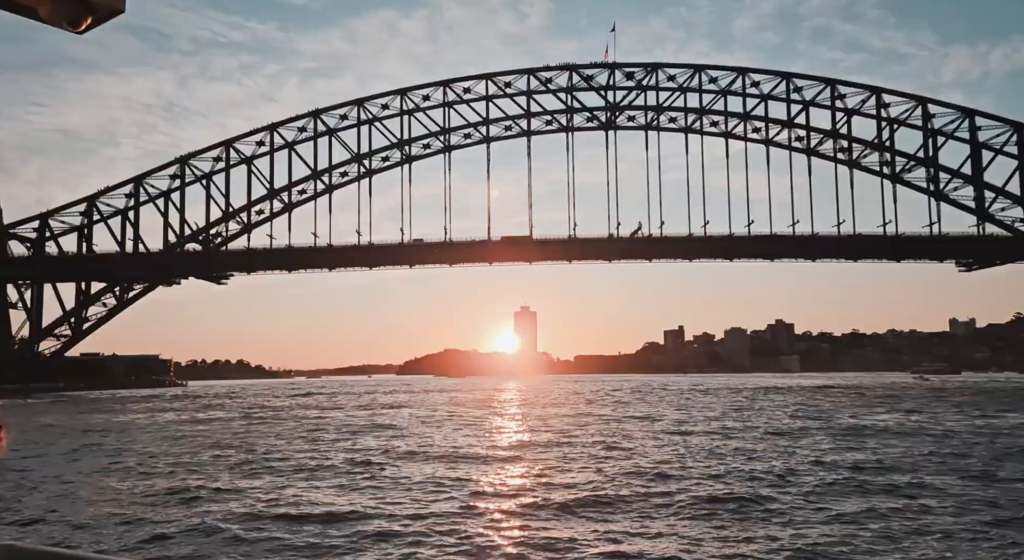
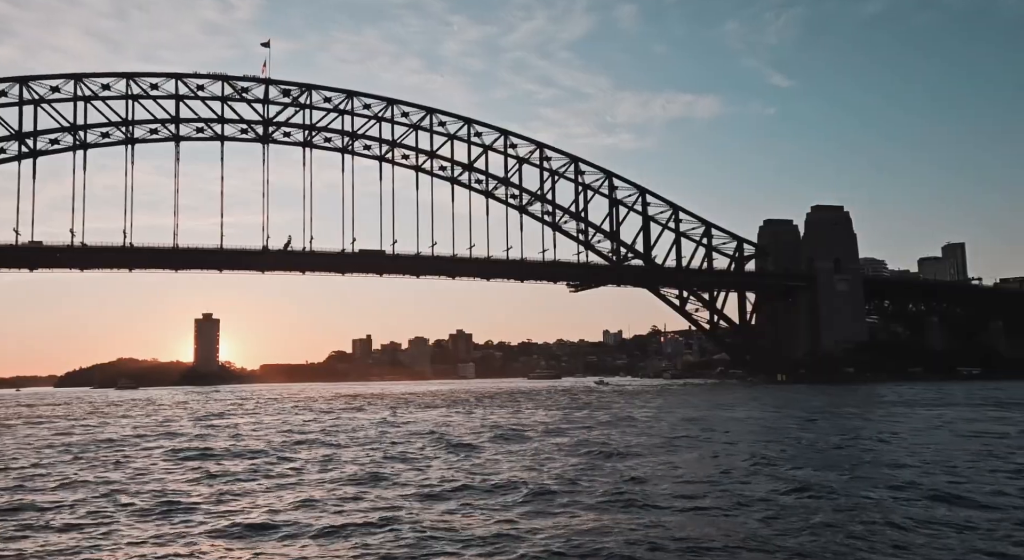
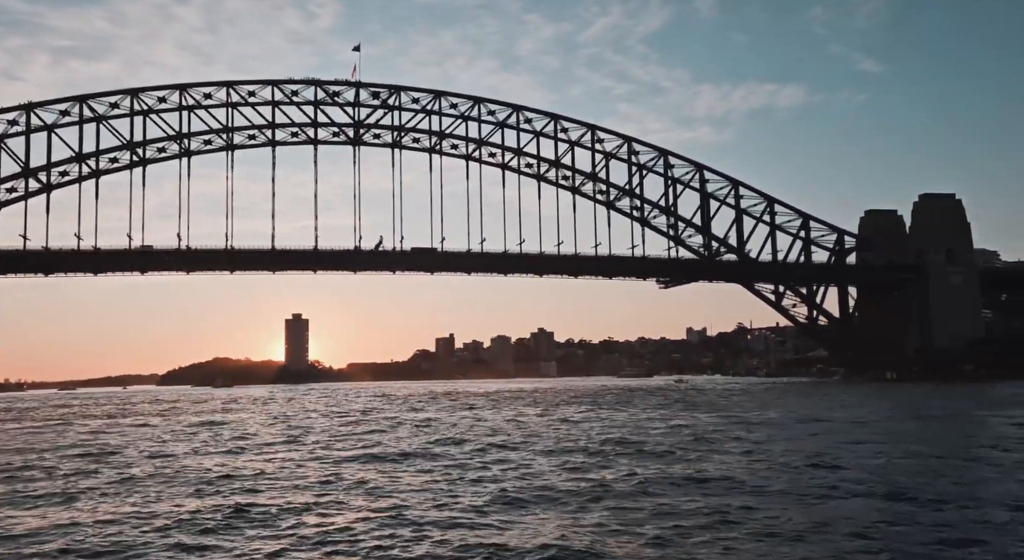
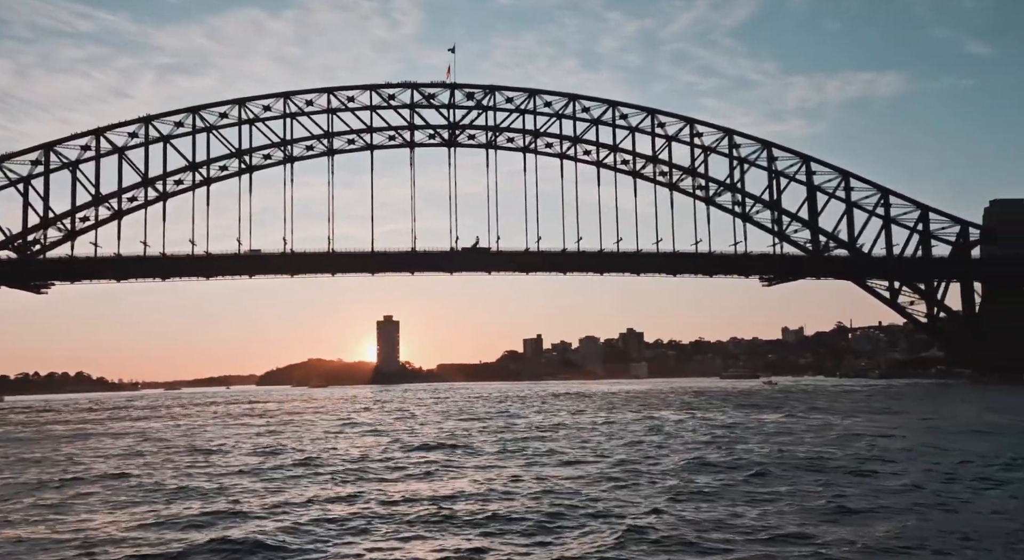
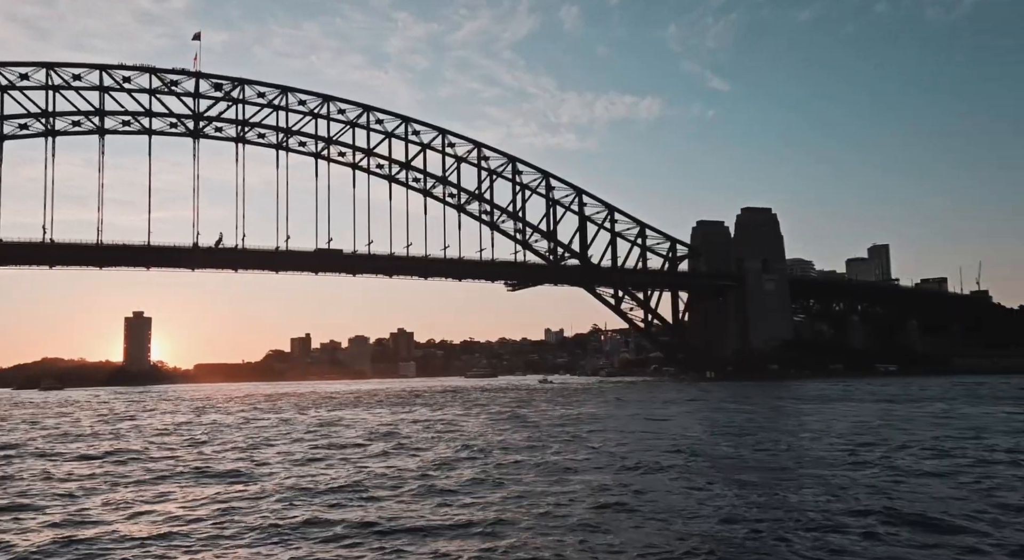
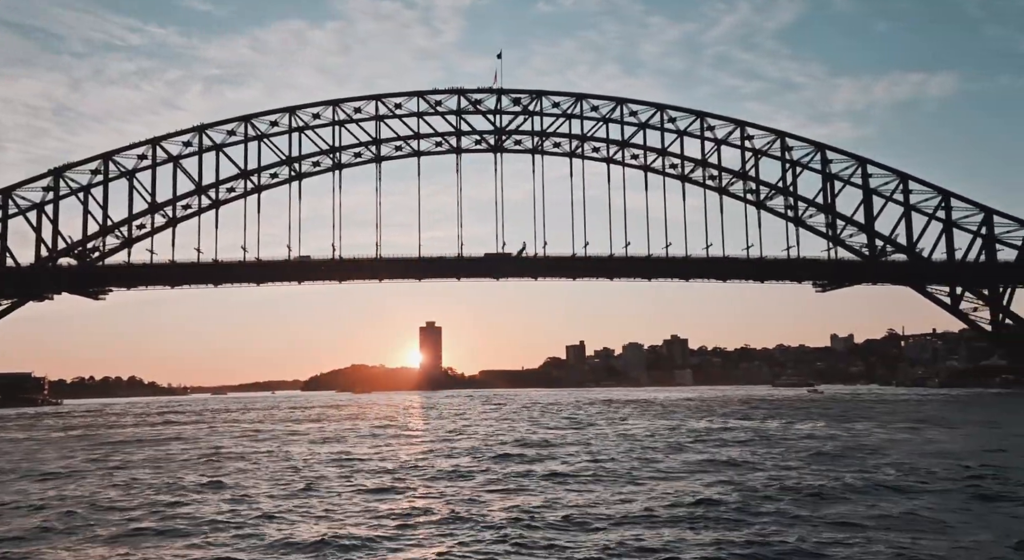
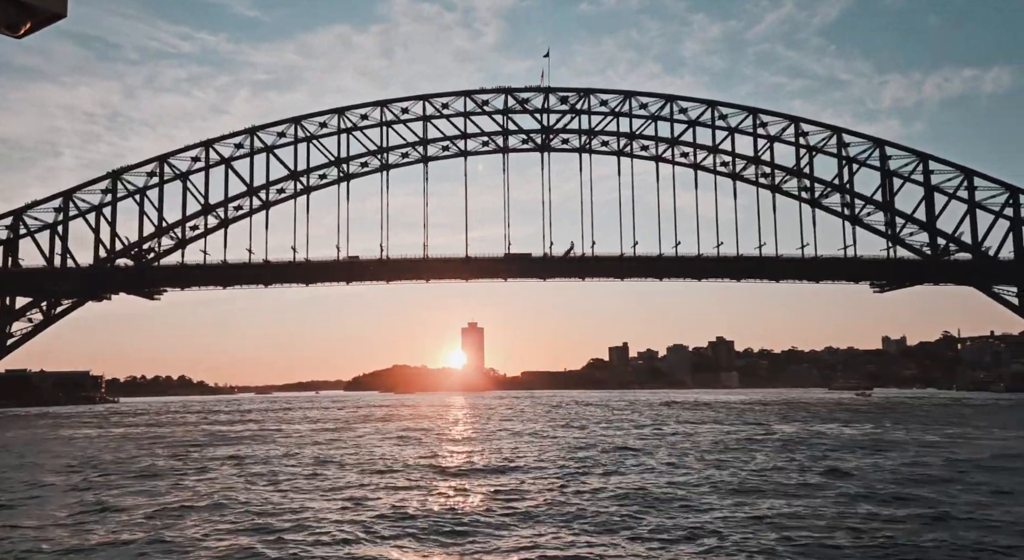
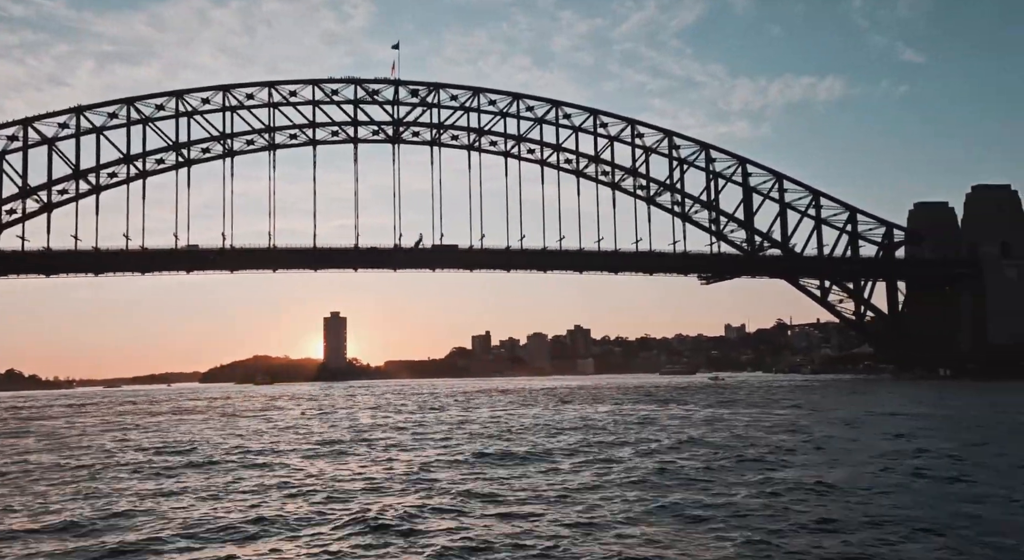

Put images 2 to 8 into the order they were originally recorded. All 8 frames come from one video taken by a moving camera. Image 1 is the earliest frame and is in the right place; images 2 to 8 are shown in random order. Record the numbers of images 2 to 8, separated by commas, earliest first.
7, 6, 4, 8, 3, 2, 5
